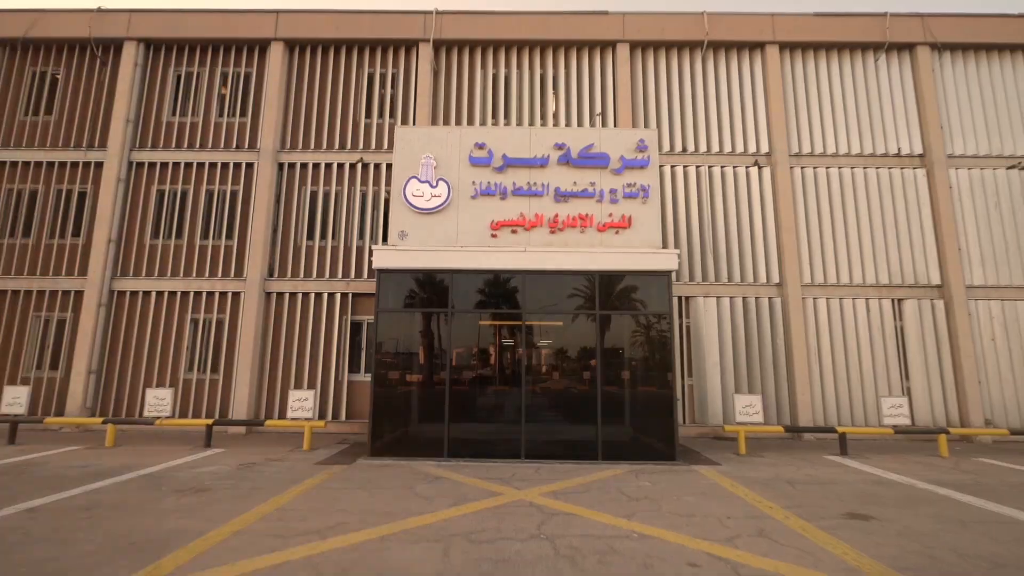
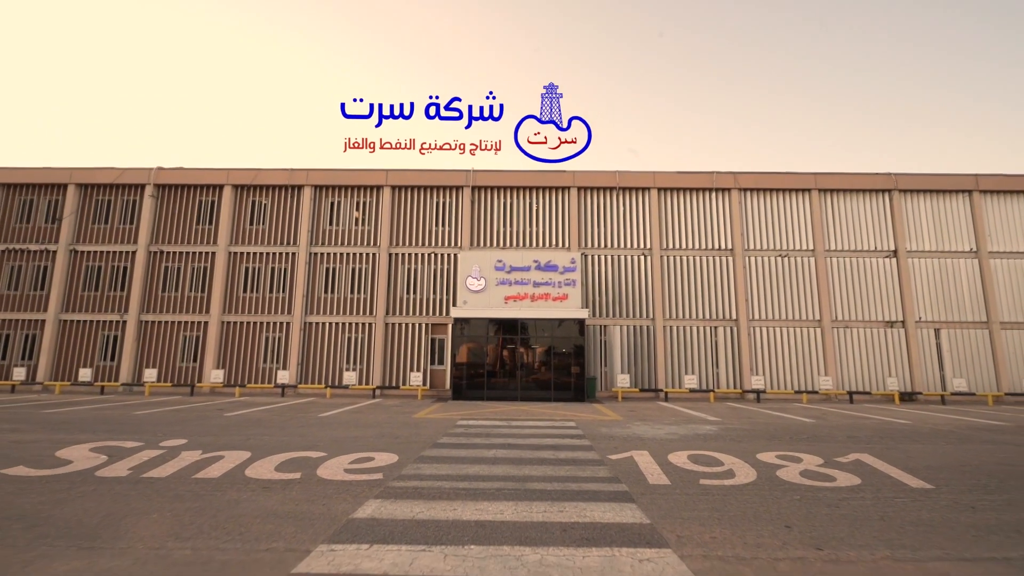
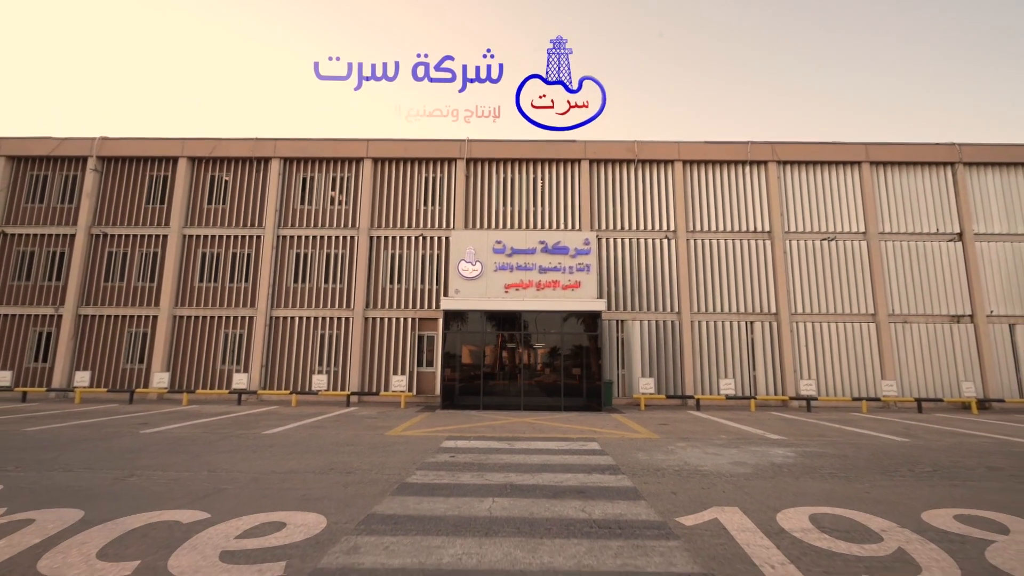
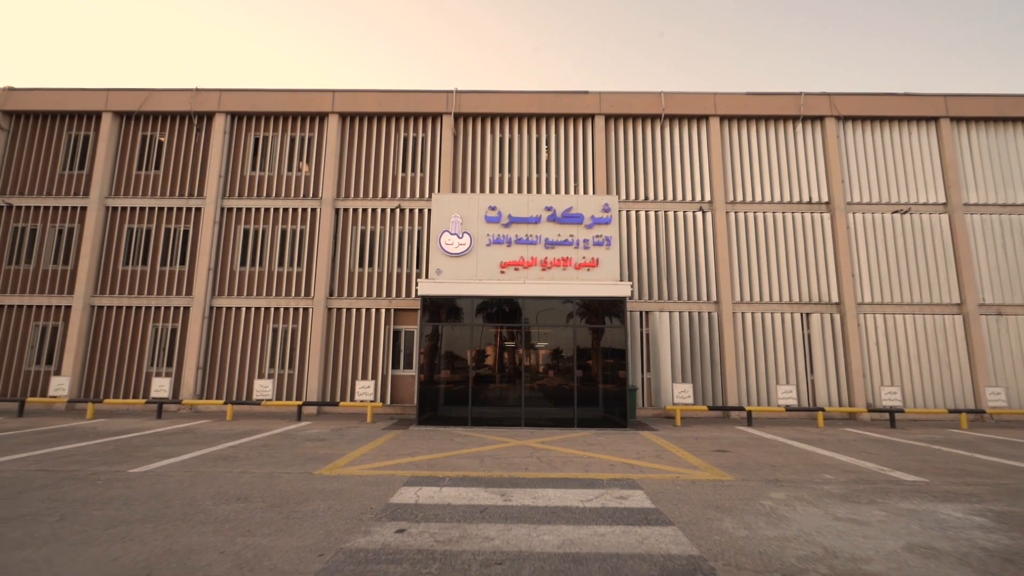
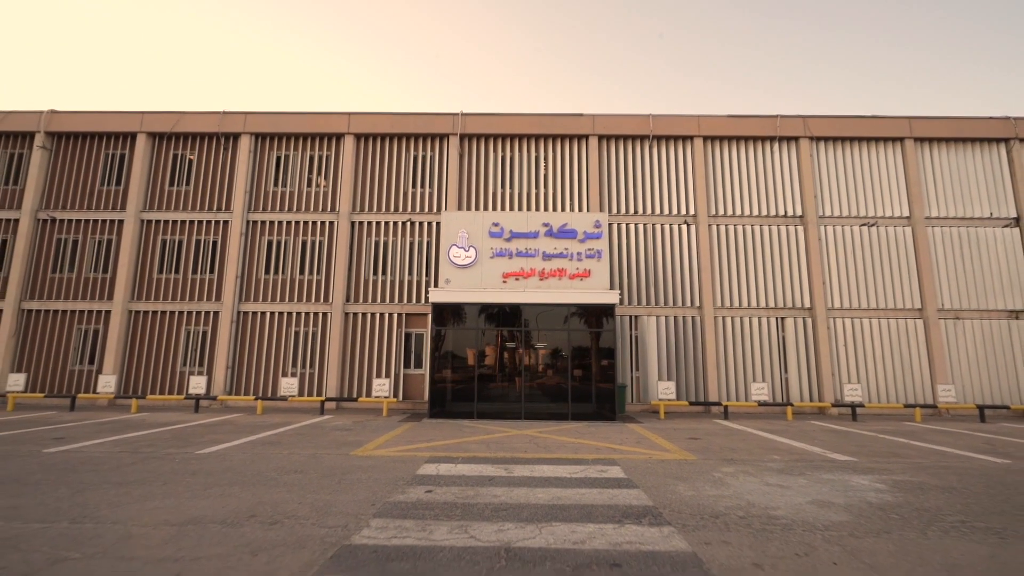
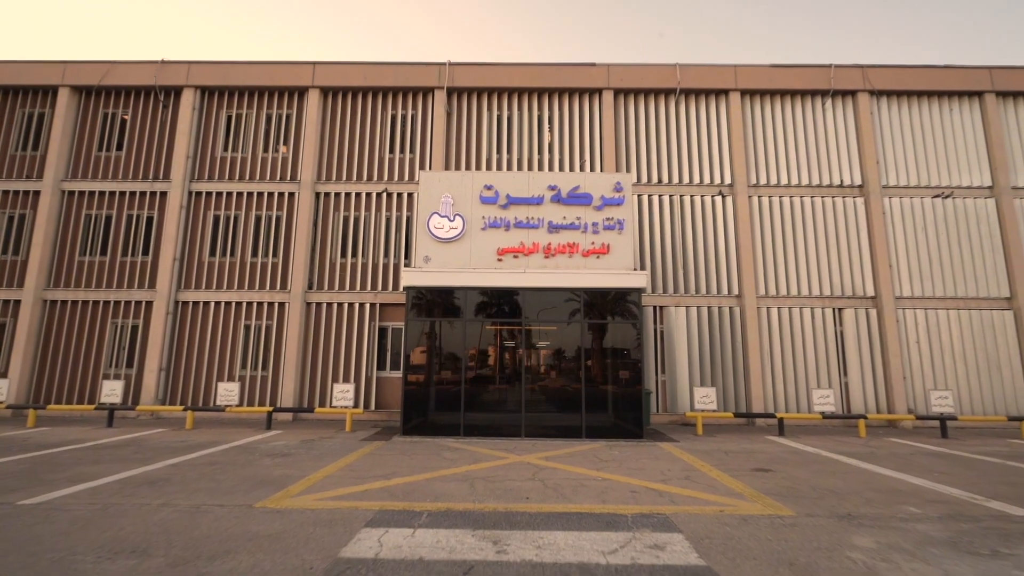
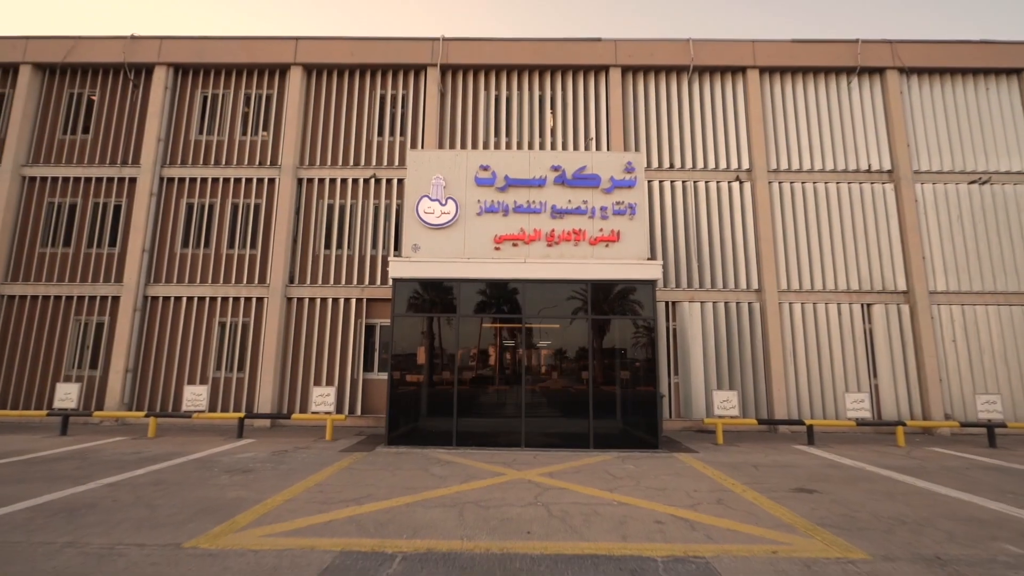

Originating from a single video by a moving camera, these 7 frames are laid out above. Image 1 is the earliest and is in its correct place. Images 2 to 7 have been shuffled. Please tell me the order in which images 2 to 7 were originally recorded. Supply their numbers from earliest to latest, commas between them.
7, 6, 4, 5, 3, 2
